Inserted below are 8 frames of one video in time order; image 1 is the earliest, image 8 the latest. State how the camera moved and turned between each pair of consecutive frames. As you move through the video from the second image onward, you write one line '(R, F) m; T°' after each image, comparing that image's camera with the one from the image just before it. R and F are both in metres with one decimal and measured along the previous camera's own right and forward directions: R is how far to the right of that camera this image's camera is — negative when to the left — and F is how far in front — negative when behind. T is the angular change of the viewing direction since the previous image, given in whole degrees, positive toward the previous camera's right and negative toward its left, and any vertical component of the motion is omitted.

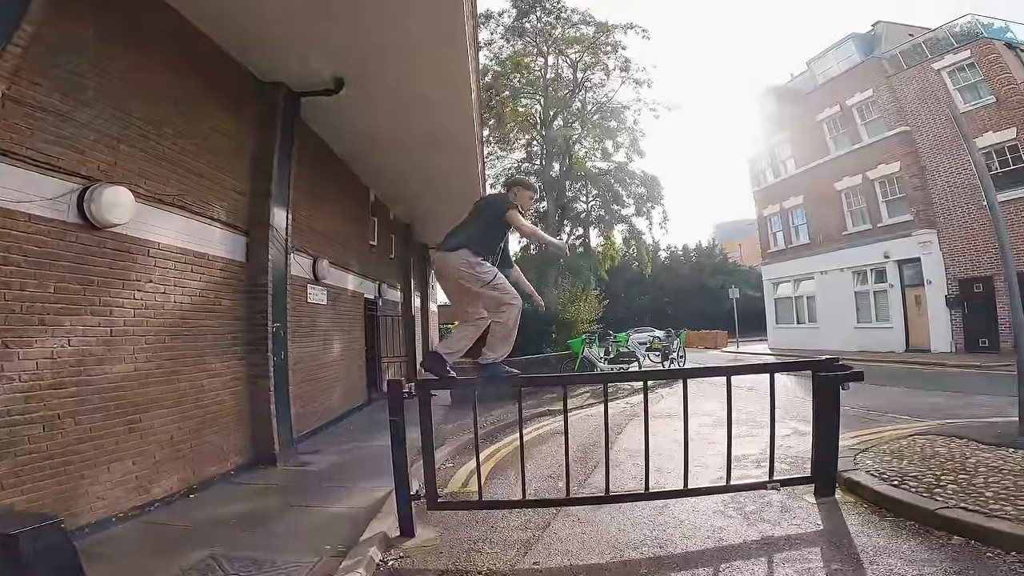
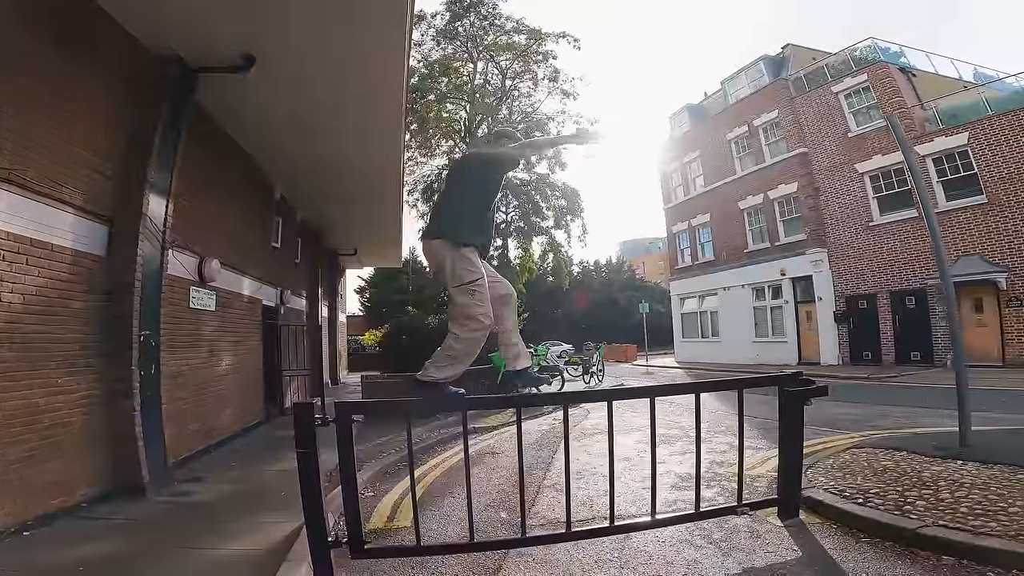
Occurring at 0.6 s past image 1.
(-0.2, +0.6) m; +9°
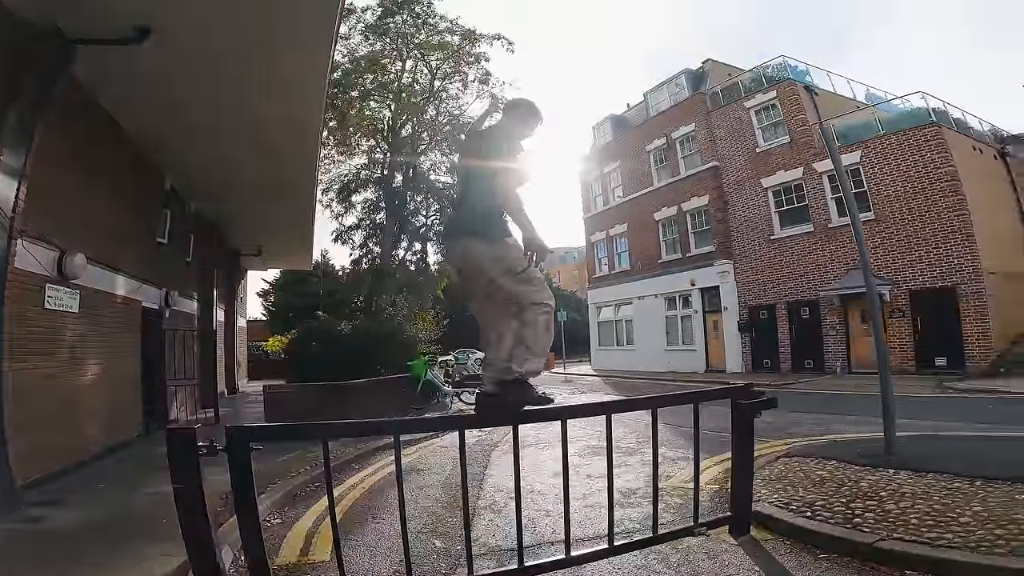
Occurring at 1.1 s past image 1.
(-0.2, +0.4) m; +9°
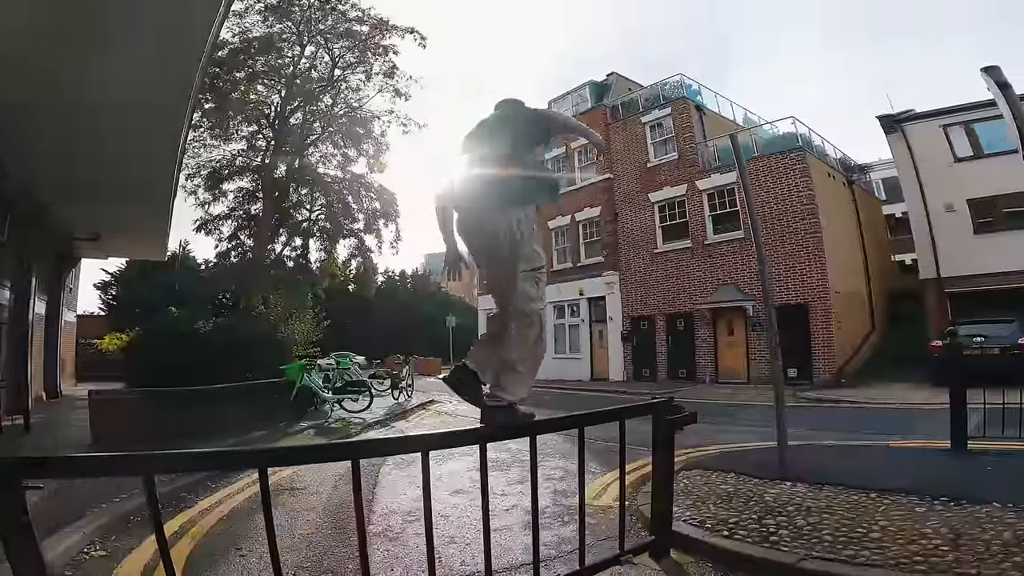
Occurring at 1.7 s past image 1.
(-0.2, +0.4) m; +11°
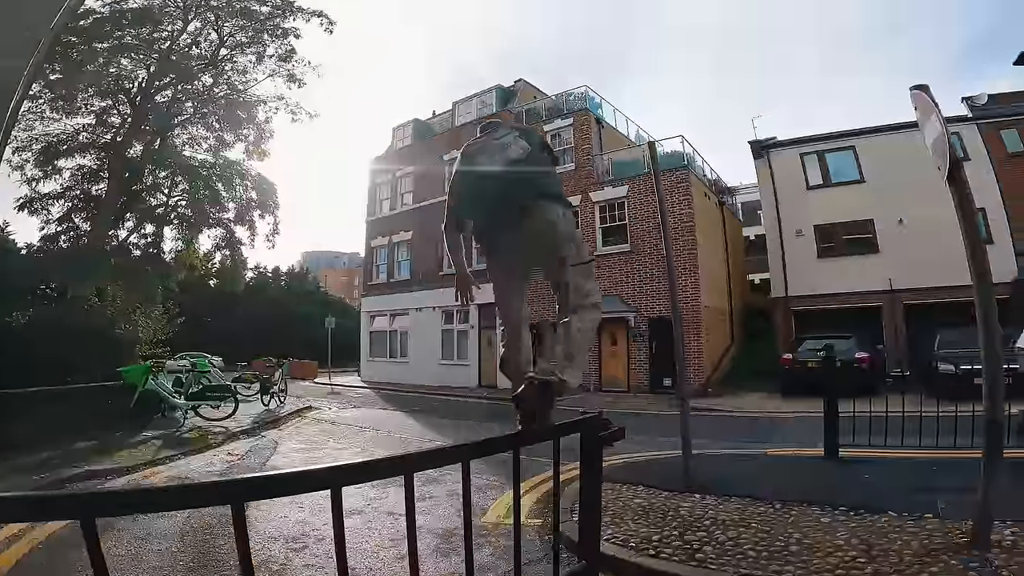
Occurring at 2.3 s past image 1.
(-0.2, +0.3) m; +12°
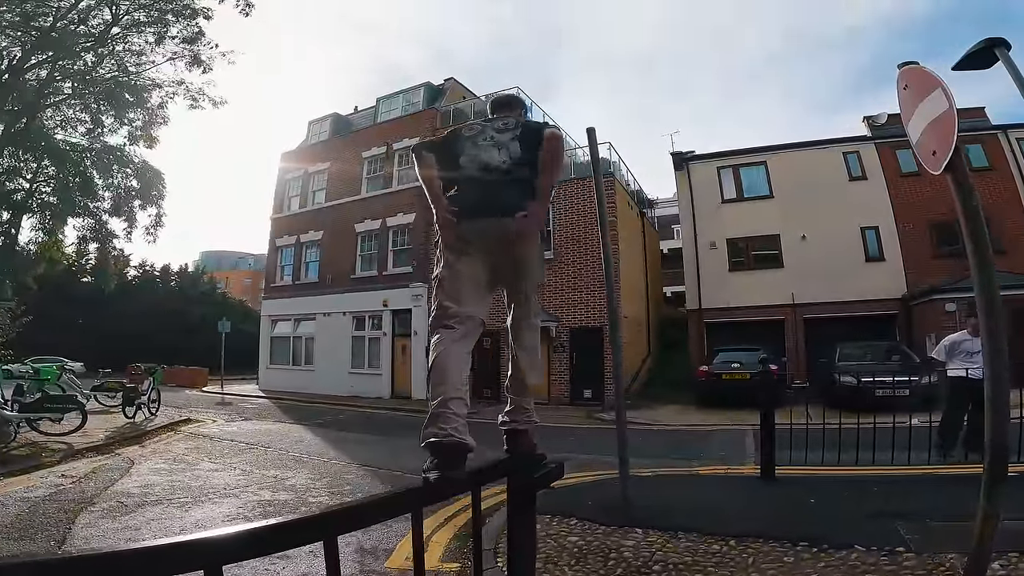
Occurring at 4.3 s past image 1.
(0.0, +0.7) m; +8°
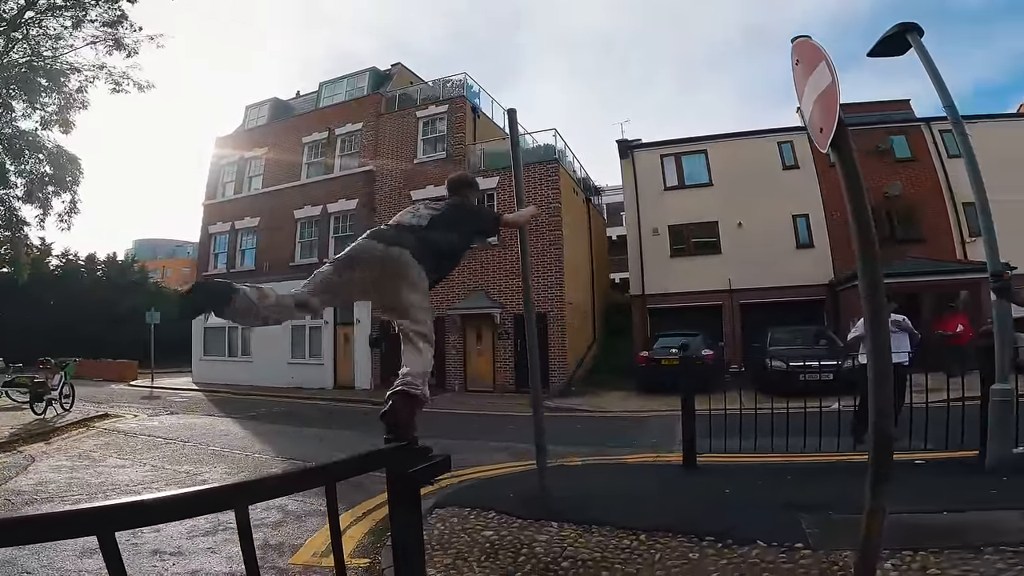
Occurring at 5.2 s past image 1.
(+0.3, +0.1) m; +4°
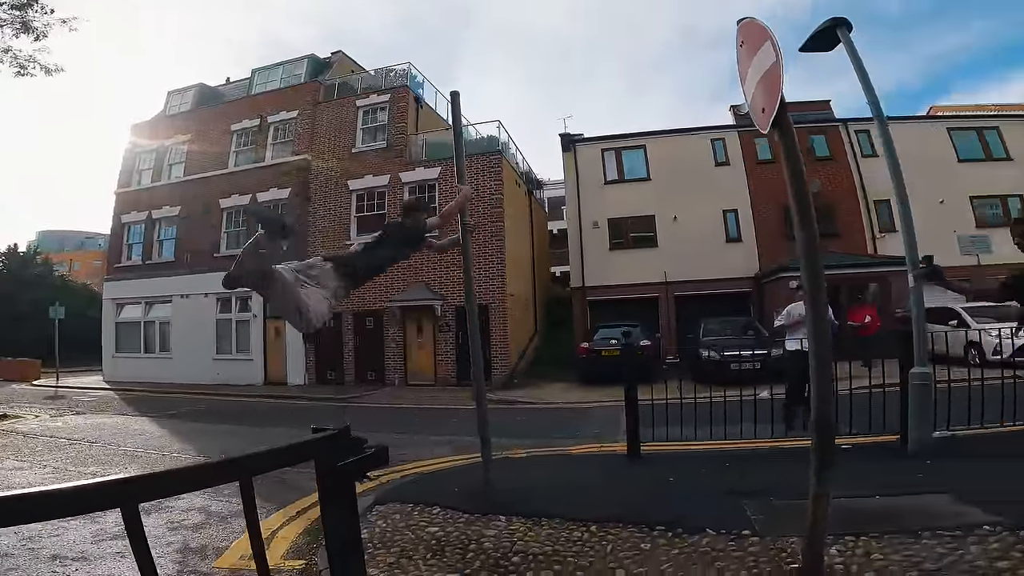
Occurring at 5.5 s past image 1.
(-0.1, +0.1) m; +6°
